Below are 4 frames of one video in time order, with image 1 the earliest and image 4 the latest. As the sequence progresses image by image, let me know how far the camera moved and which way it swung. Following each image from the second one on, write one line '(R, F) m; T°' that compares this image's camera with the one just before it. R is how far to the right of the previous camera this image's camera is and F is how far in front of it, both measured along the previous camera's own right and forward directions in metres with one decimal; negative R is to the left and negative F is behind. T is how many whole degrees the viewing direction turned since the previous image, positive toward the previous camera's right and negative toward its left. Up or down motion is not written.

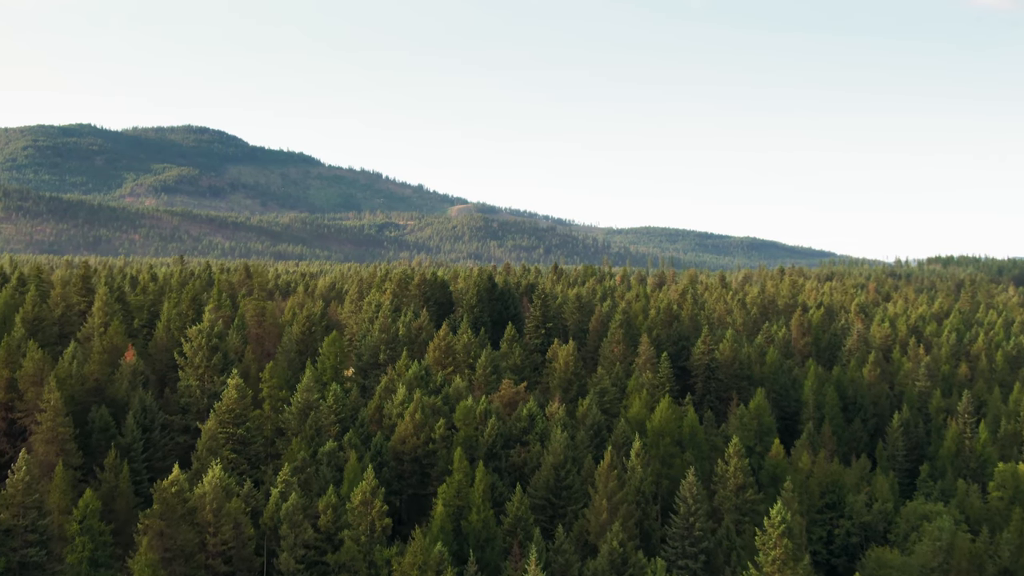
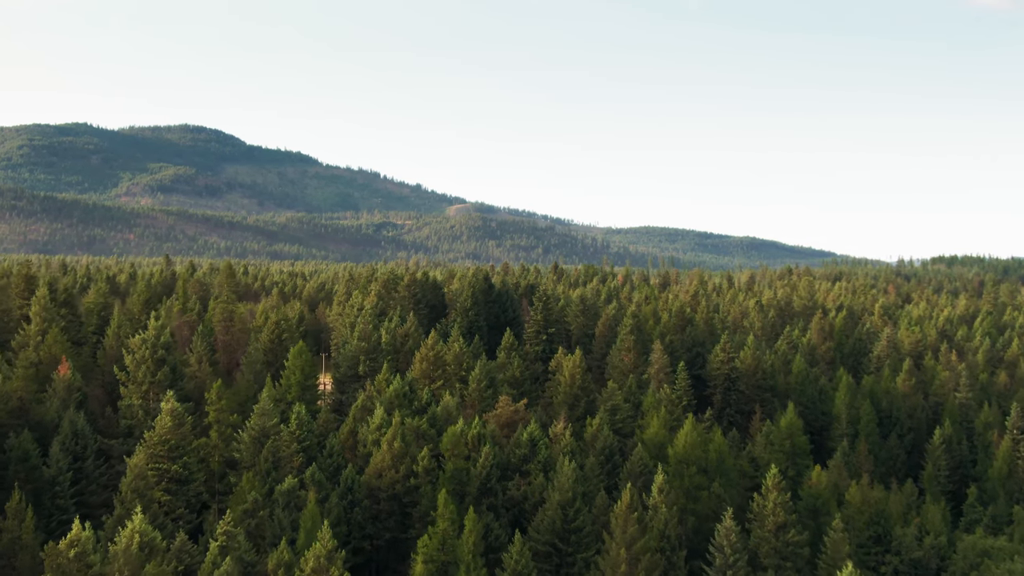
(+0.1, +12.0) m; 0°
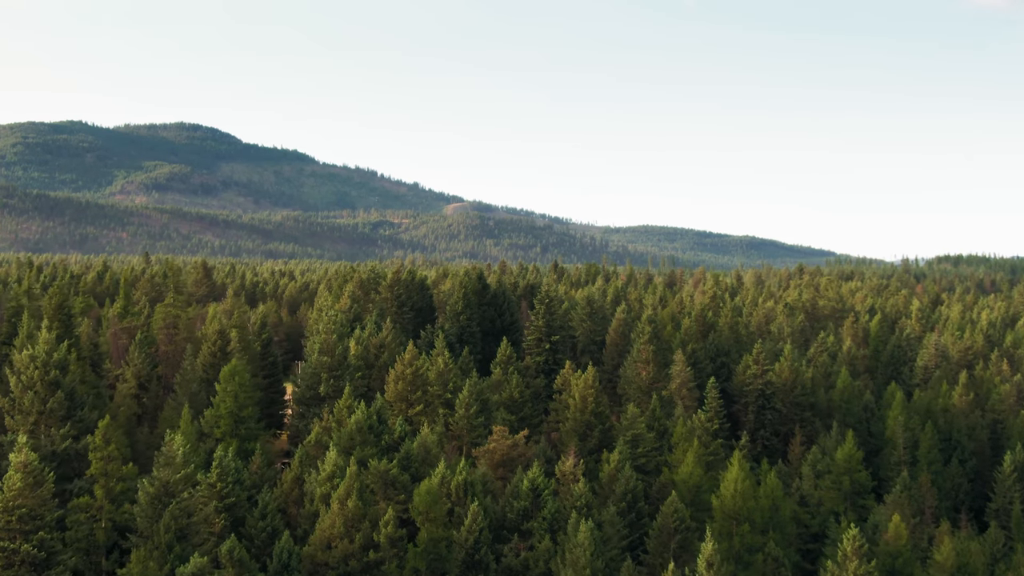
(+0.1, +15.8) m; 0°
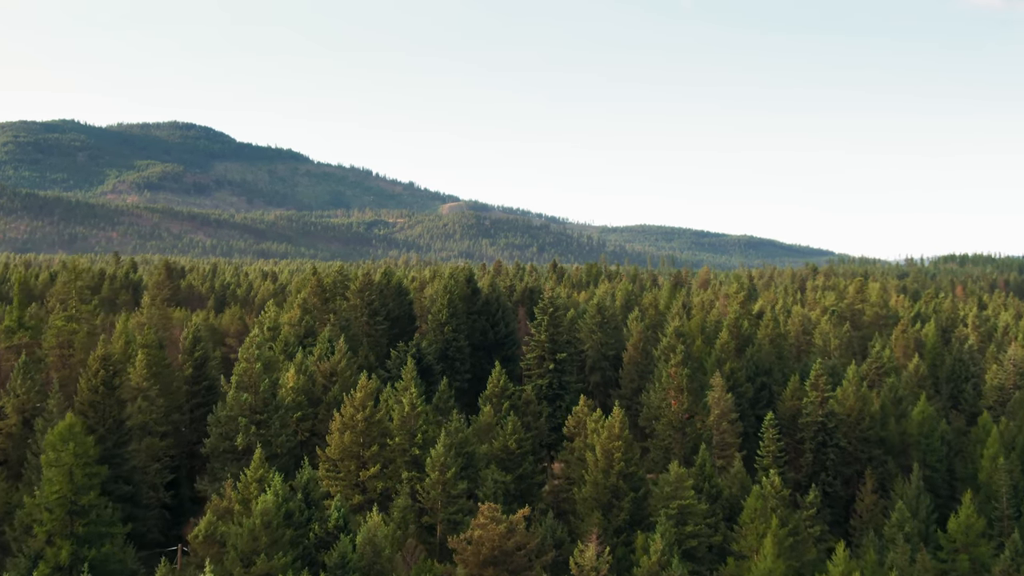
(+0.1, +19.2) m; 0°
